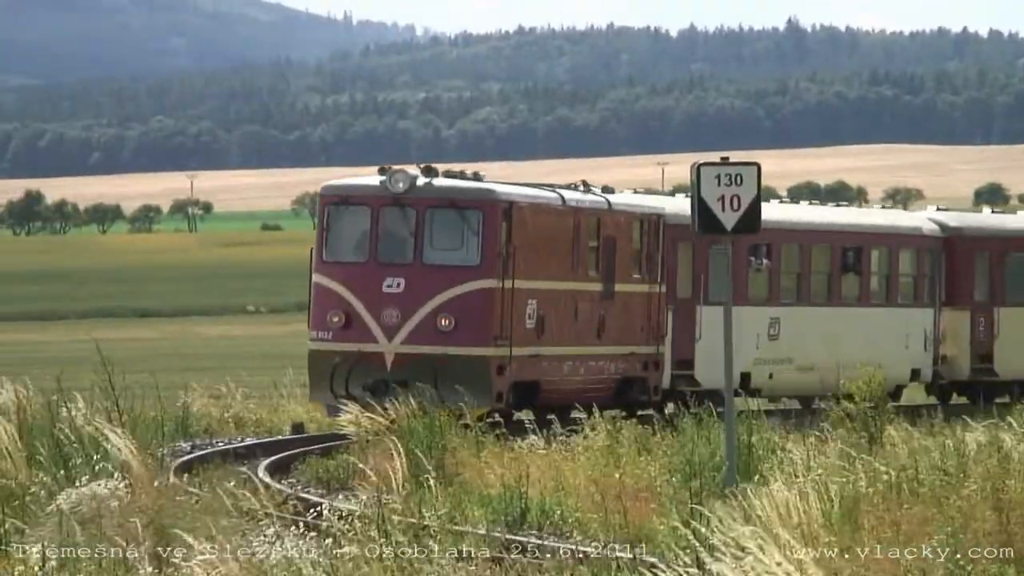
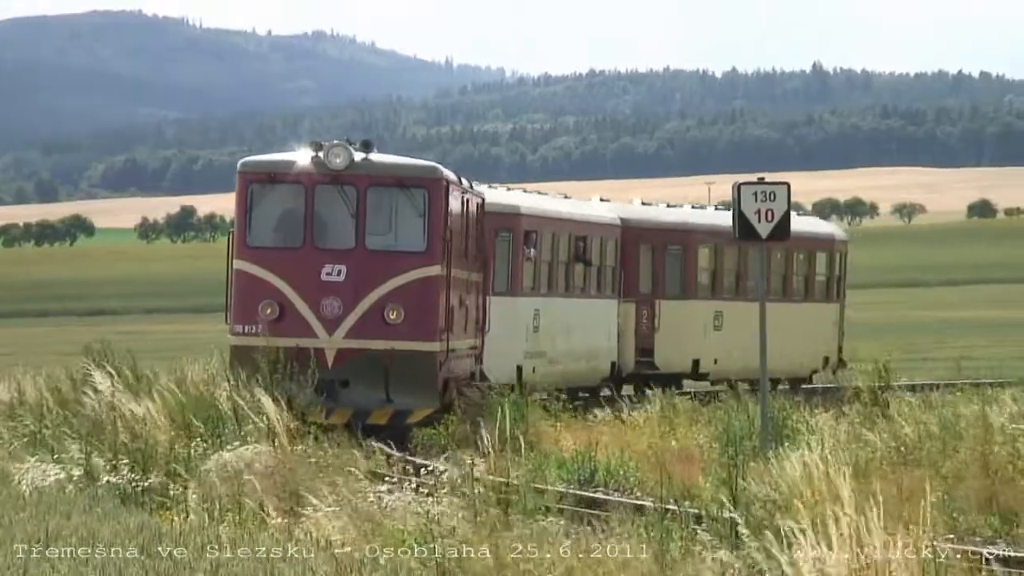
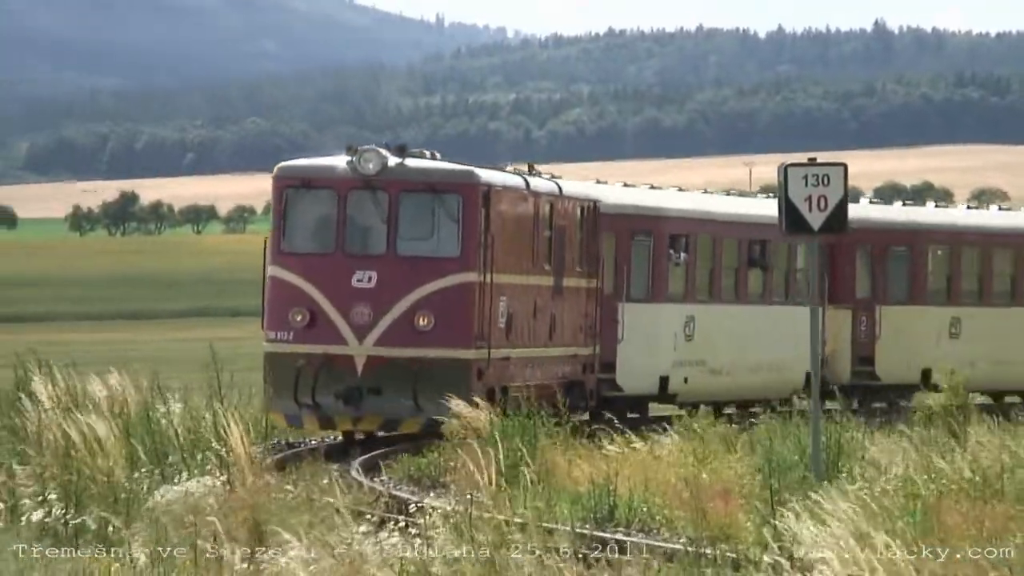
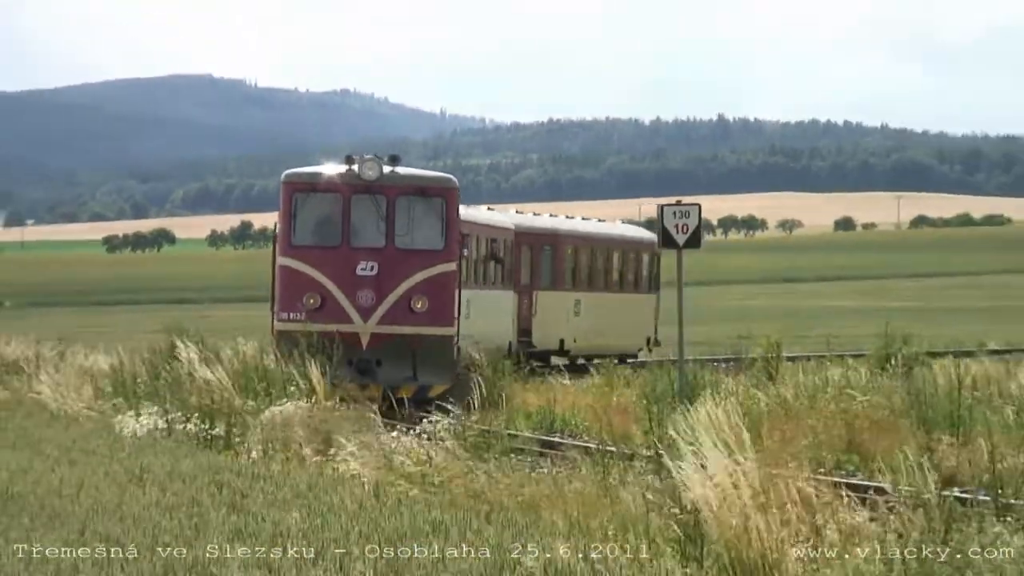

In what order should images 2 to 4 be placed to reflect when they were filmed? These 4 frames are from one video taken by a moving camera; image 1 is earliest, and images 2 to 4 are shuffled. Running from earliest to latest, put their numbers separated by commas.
3, 2, 4
